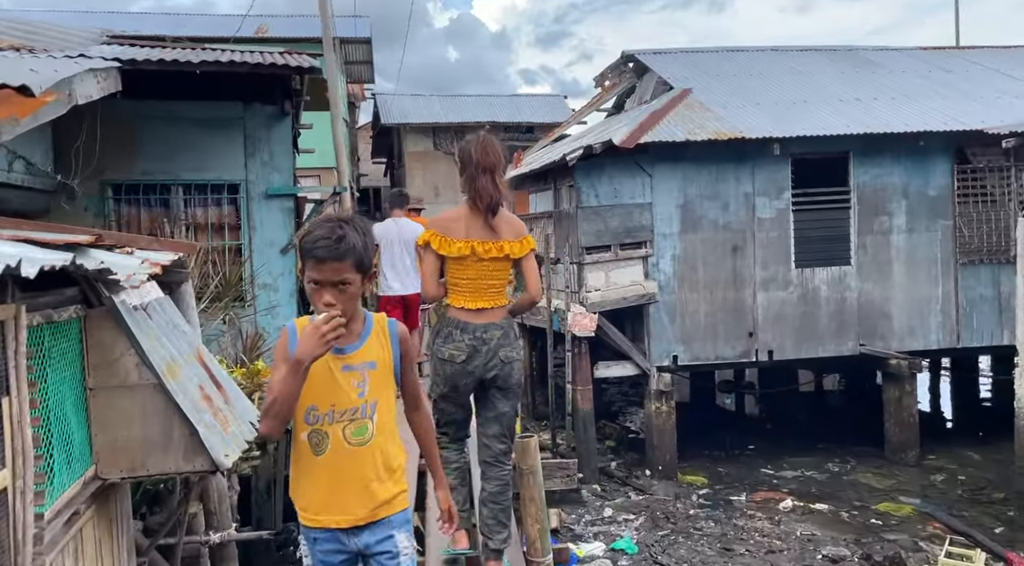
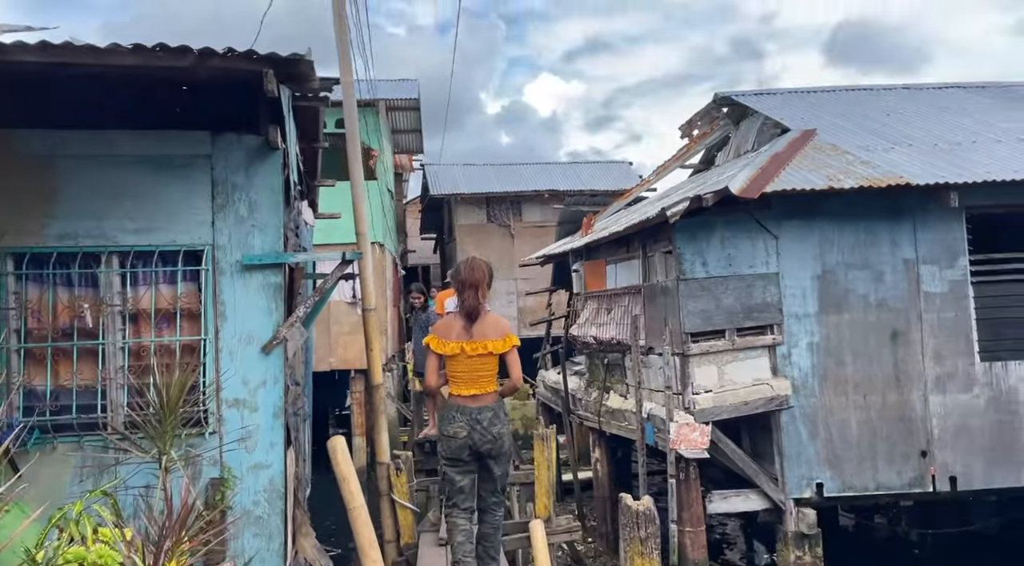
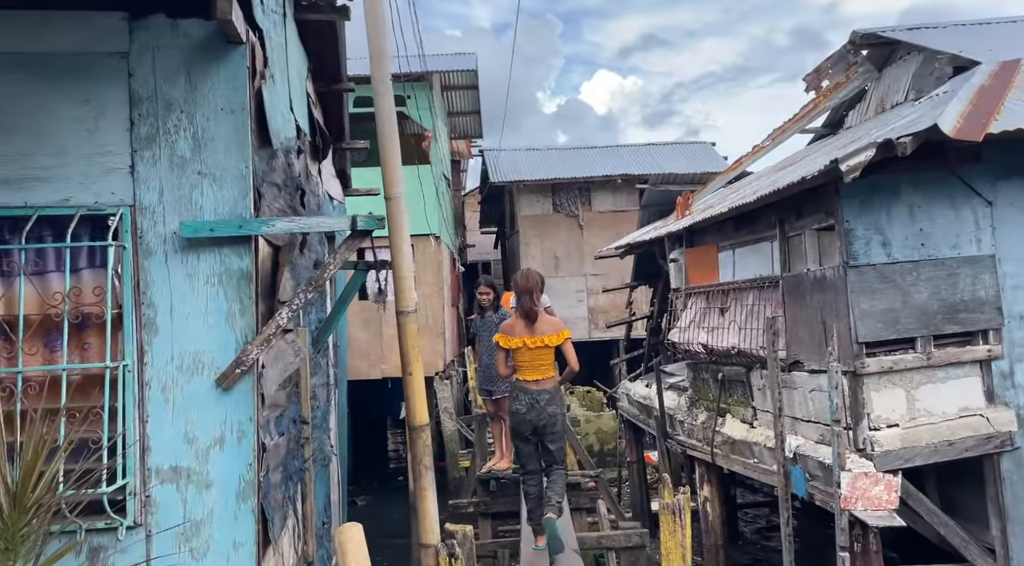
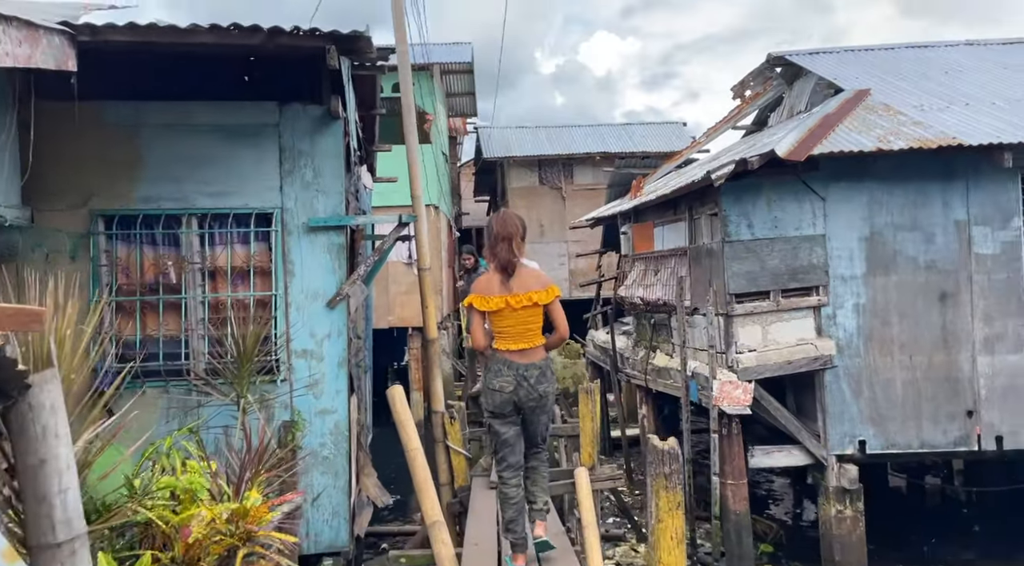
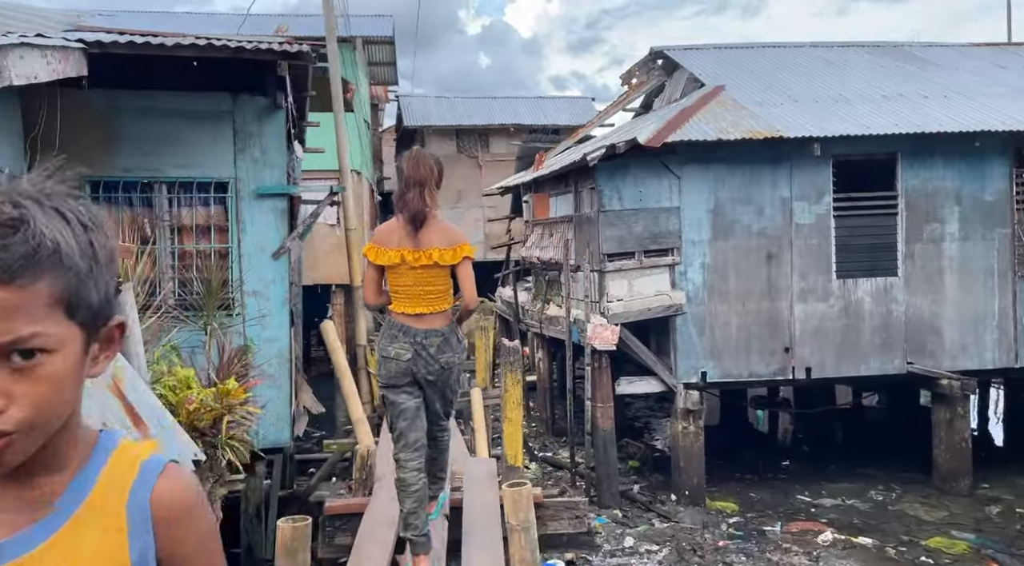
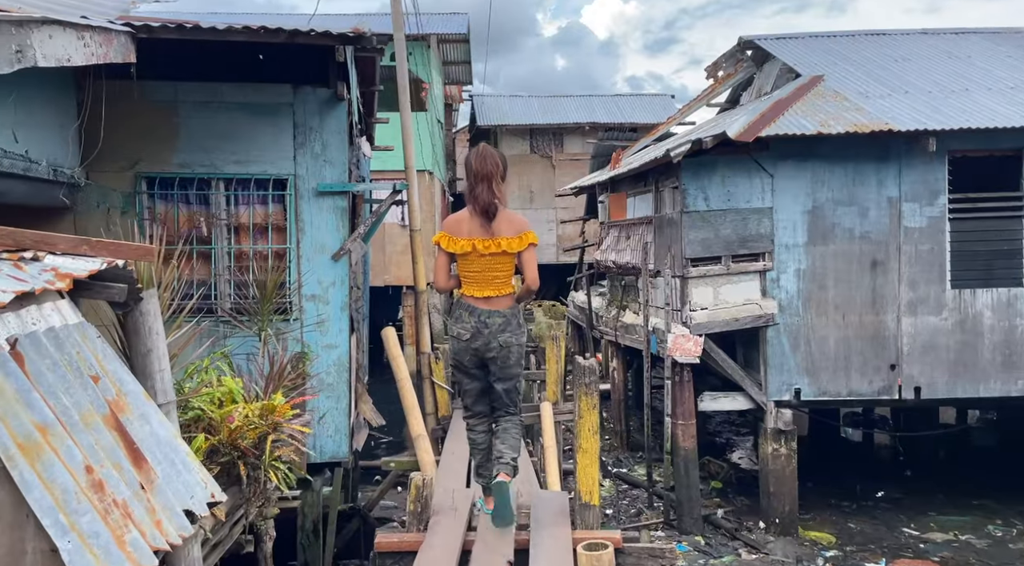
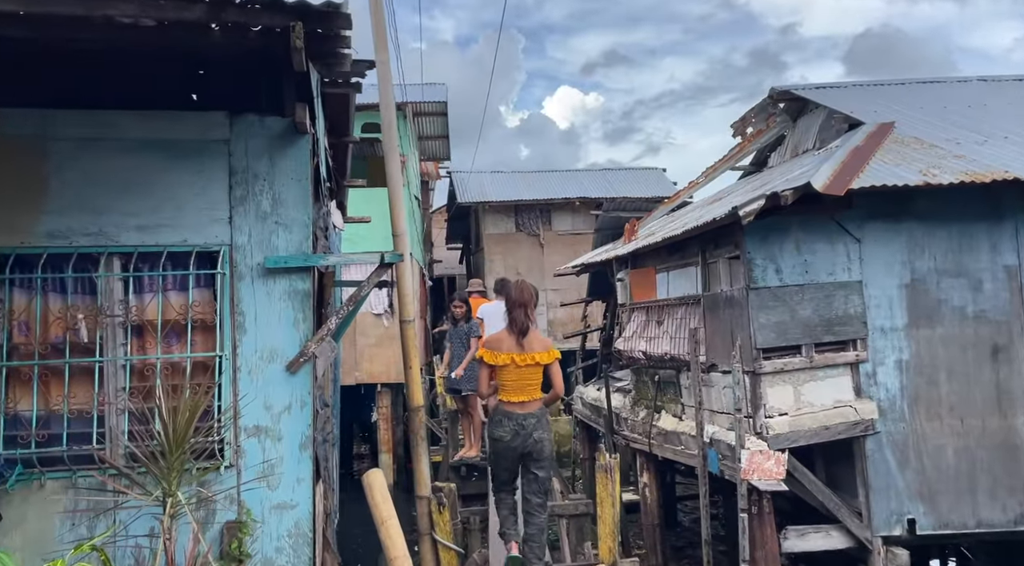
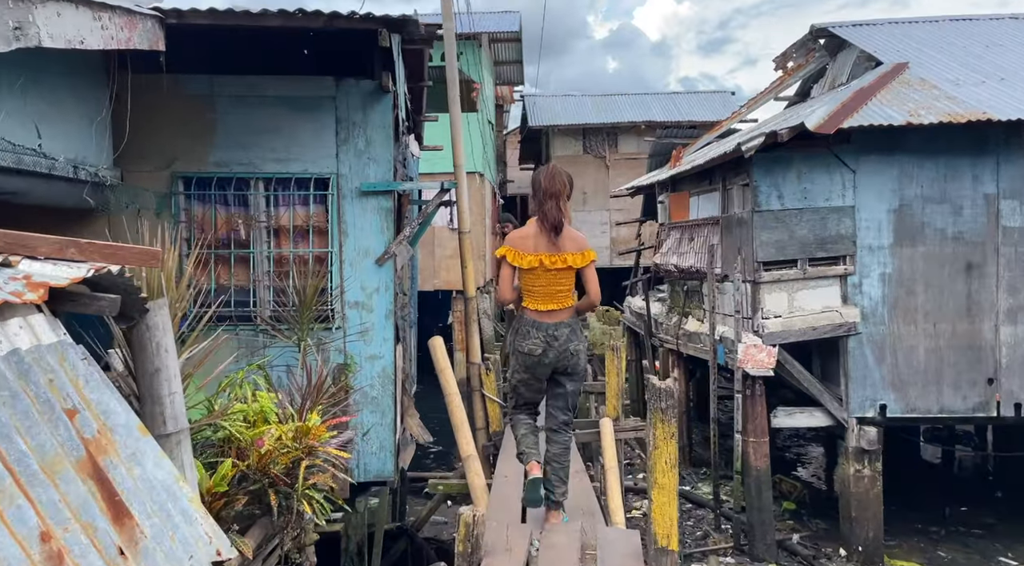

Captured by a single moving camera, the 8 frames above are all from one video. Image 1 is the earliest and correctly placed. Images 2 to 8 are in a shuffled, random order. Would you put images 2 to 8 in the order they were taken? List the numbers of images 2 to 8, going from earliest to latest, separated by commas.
5, 6, 8, 4, 2, 7, 3
